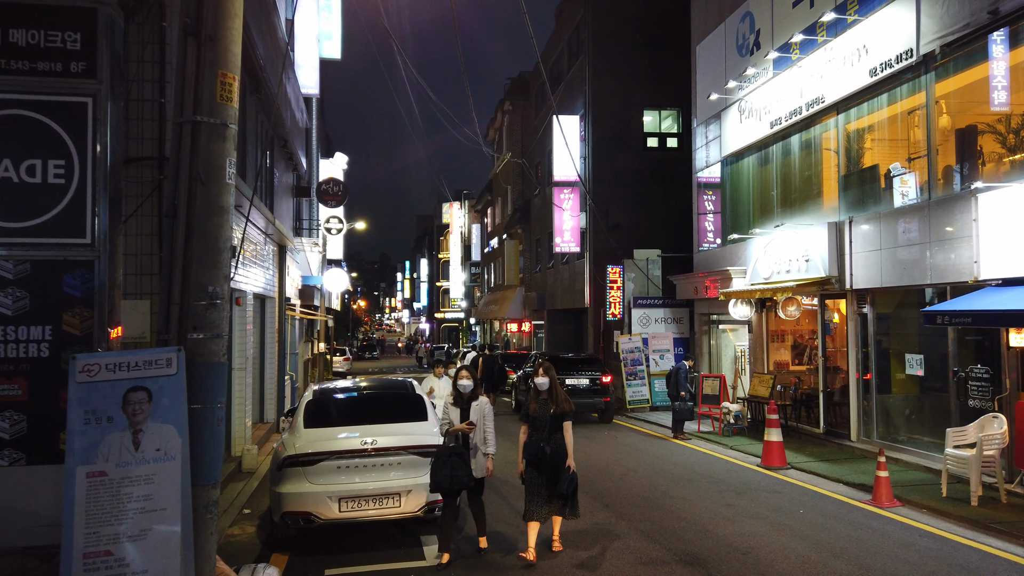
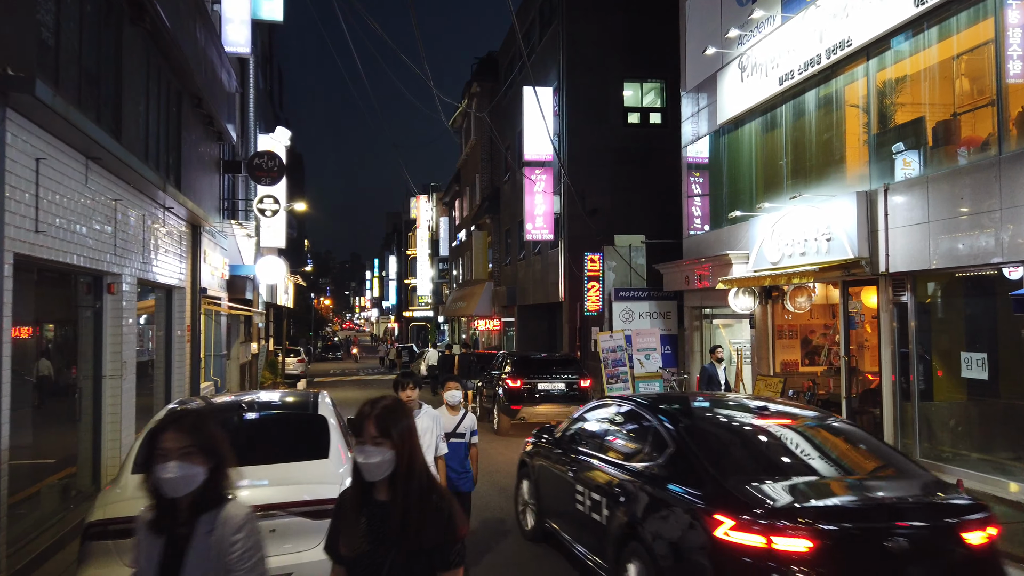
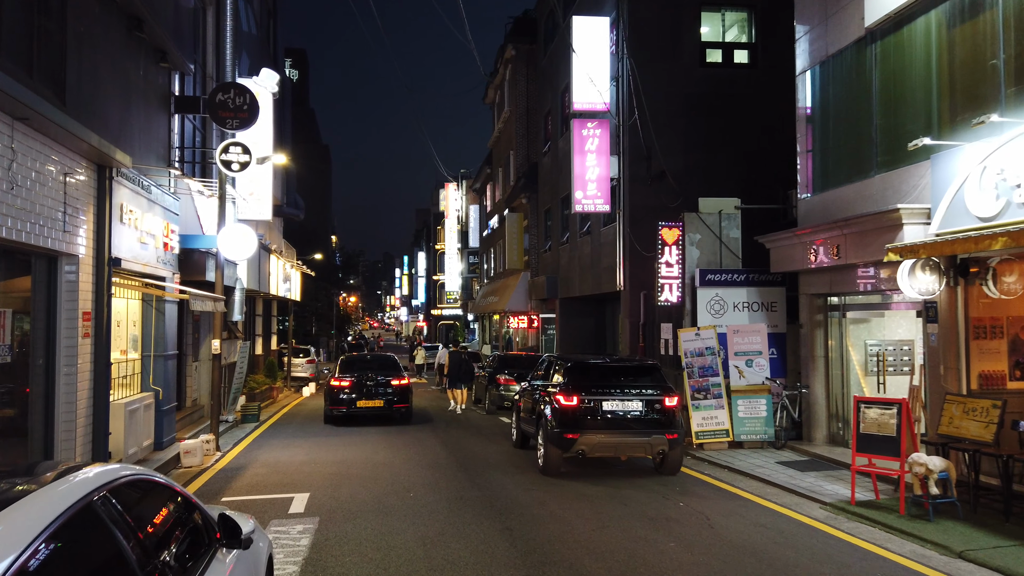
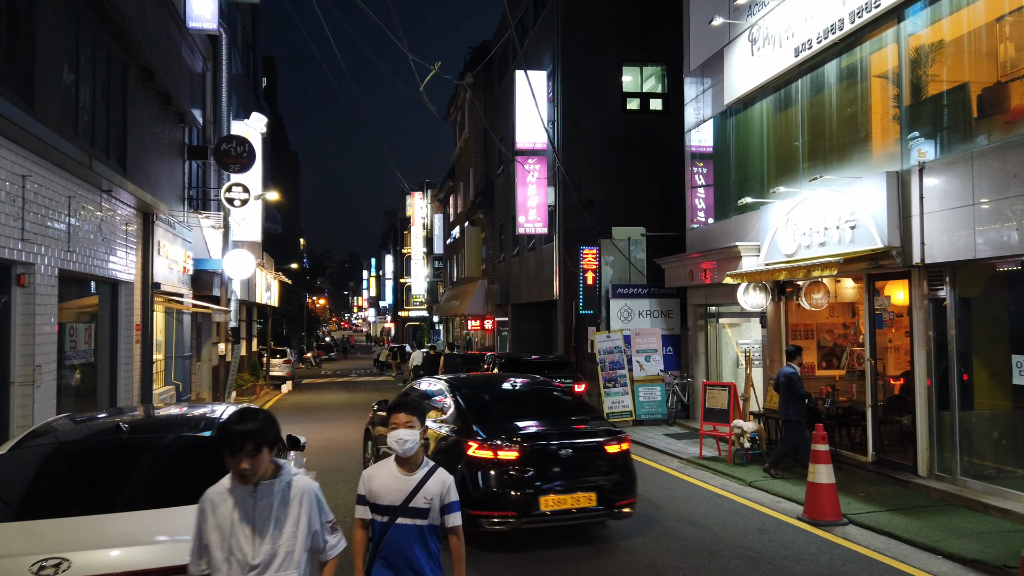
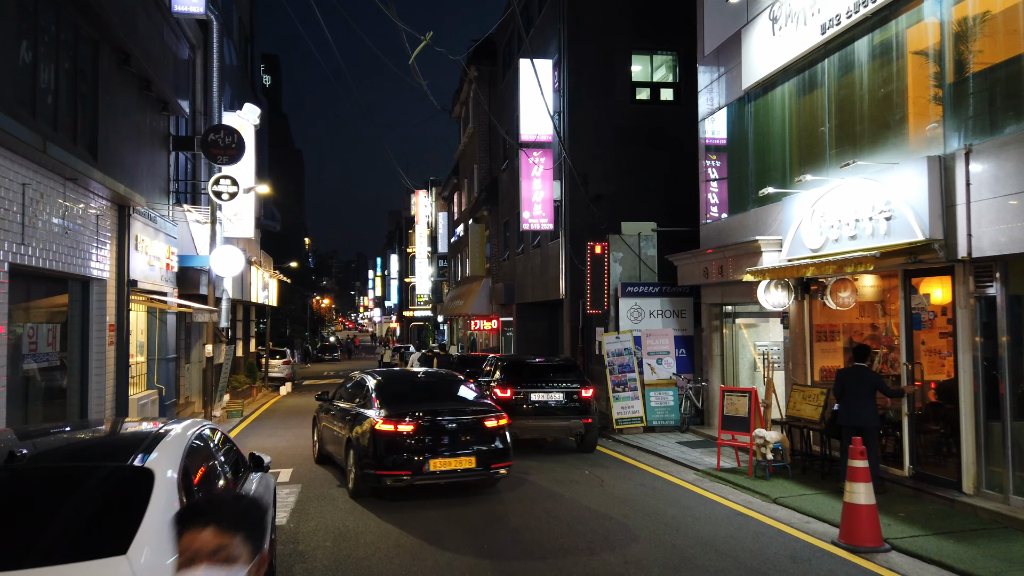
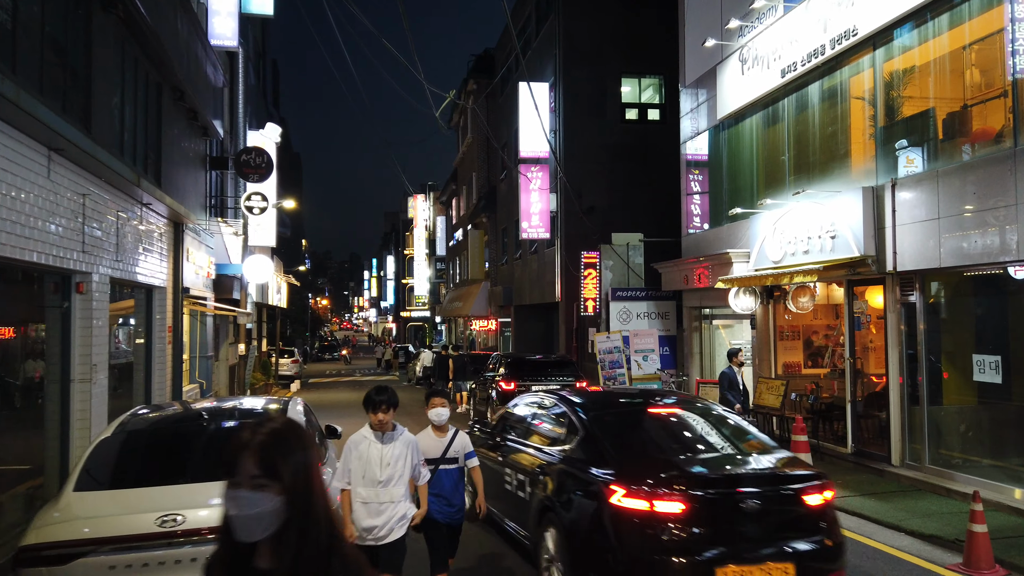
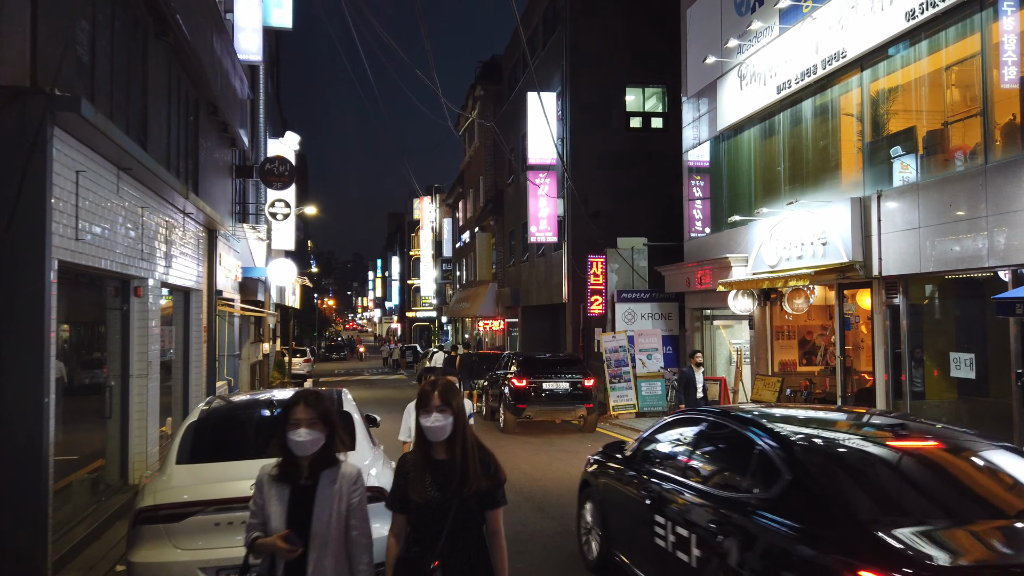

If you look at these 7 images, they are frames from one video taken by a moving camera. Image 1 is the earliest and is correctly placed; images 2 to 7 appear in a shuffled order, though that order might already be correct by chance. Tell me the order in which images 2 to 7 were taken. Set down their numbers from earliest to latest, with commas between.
7, 2, 6, 4, 5, 3
